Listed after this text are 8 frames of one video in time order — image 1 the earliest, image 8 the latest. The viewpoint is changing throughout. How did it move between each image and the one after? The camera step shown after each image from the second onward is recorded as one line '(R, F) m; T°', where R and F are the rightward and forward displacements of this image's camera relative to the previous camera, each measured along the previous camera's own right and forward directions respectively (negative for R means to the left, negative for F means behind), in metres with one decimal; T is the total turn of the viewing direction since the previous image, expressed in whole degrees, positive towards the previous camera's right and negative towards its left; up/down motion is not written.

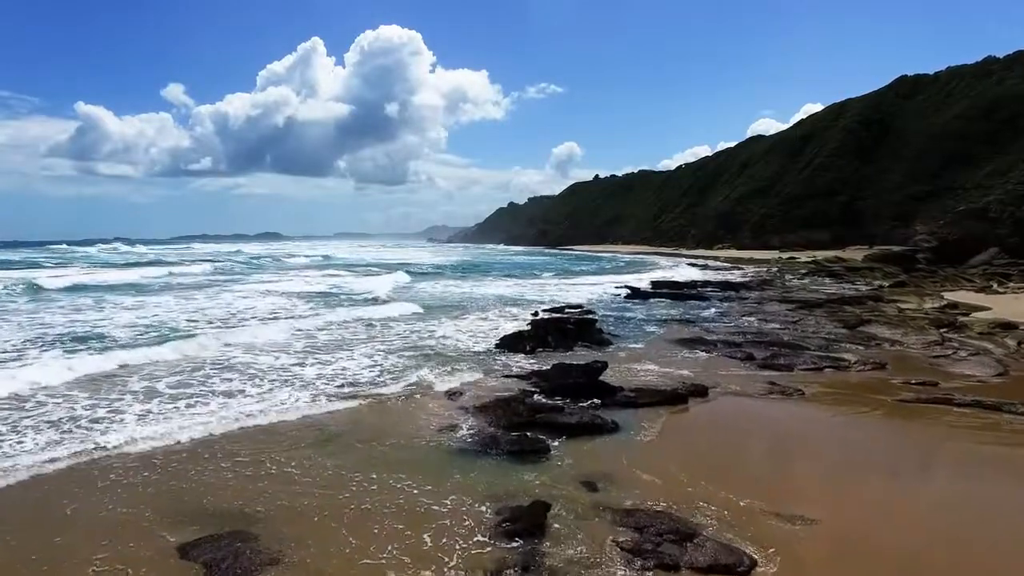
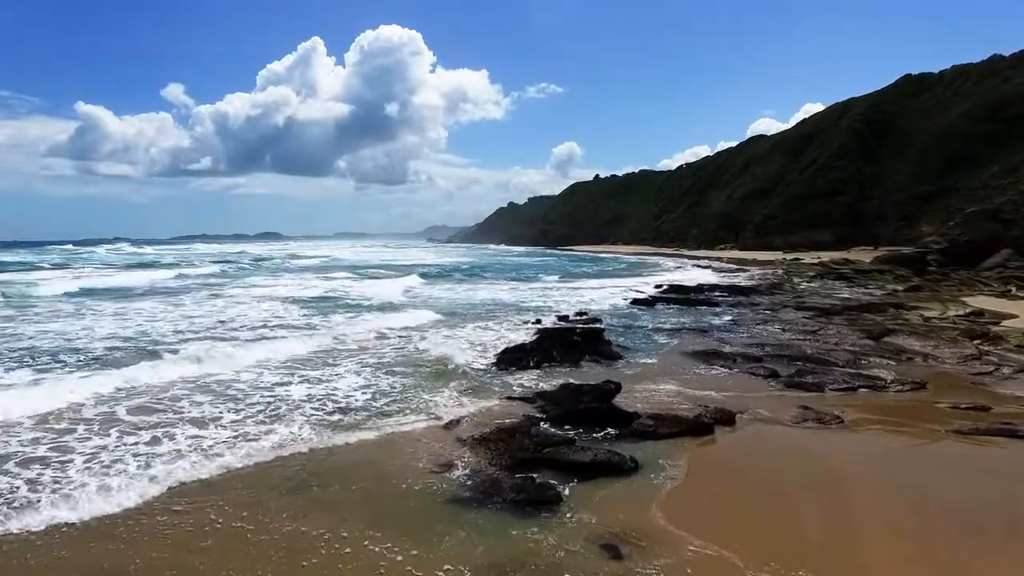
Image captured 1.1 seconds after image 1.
(0.0, +1.0) m; 0°
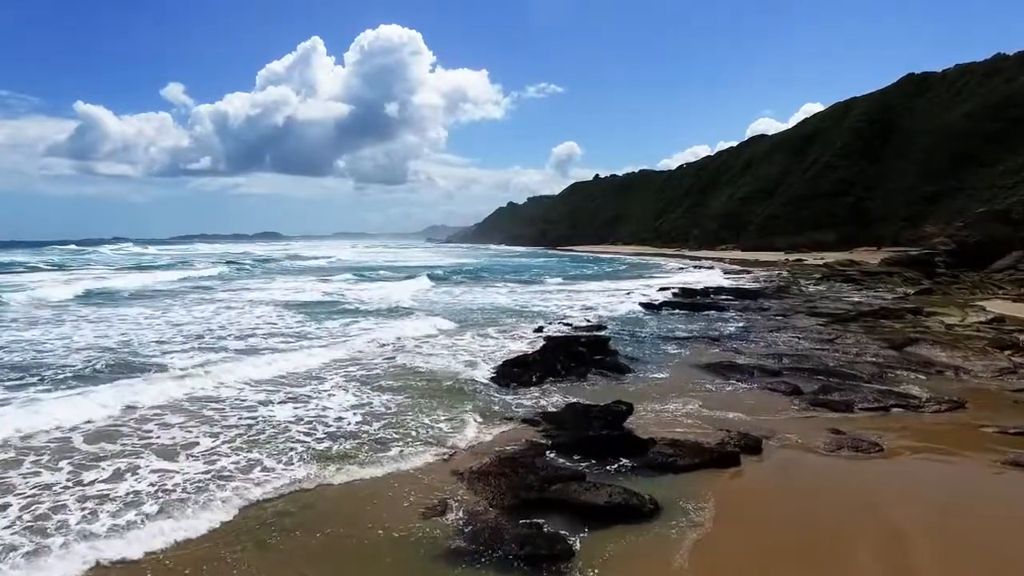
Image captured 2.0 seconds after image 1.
(0.0, +0.9) m; 0°
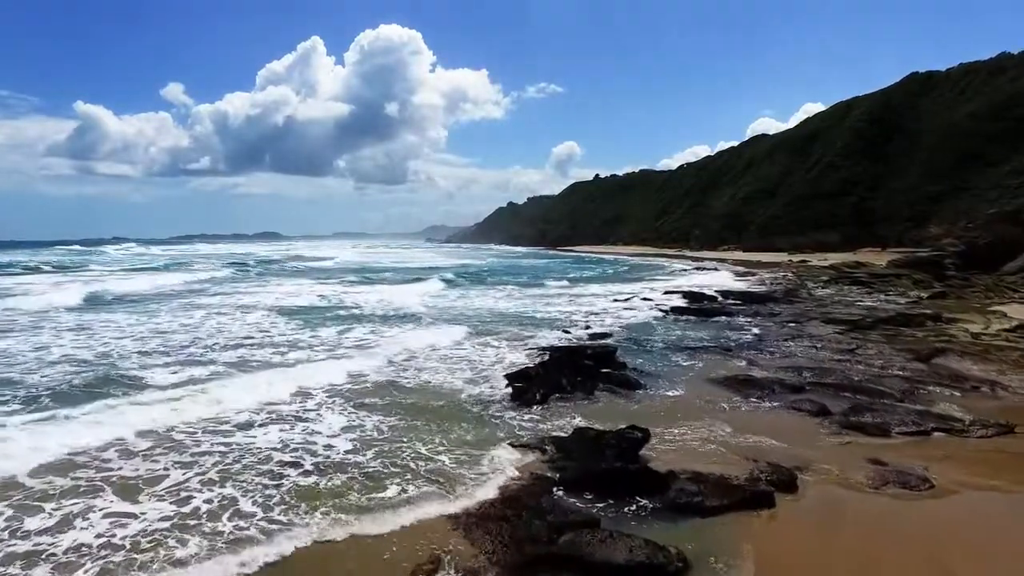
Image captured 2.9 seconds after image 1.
(0.0, +0.9) m; 0°
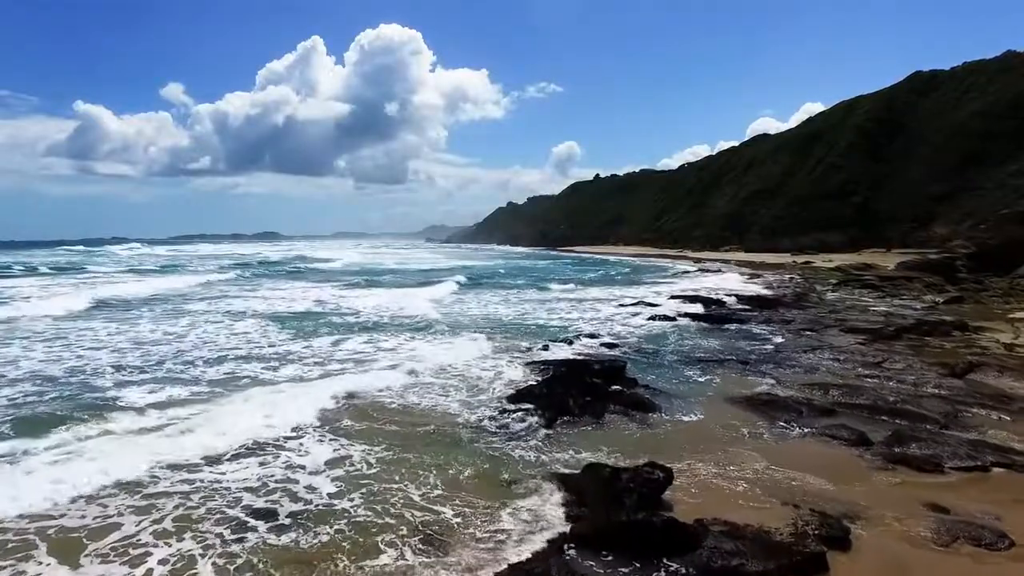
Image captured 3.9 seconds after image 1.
(0.0, +1.0) m; 0°
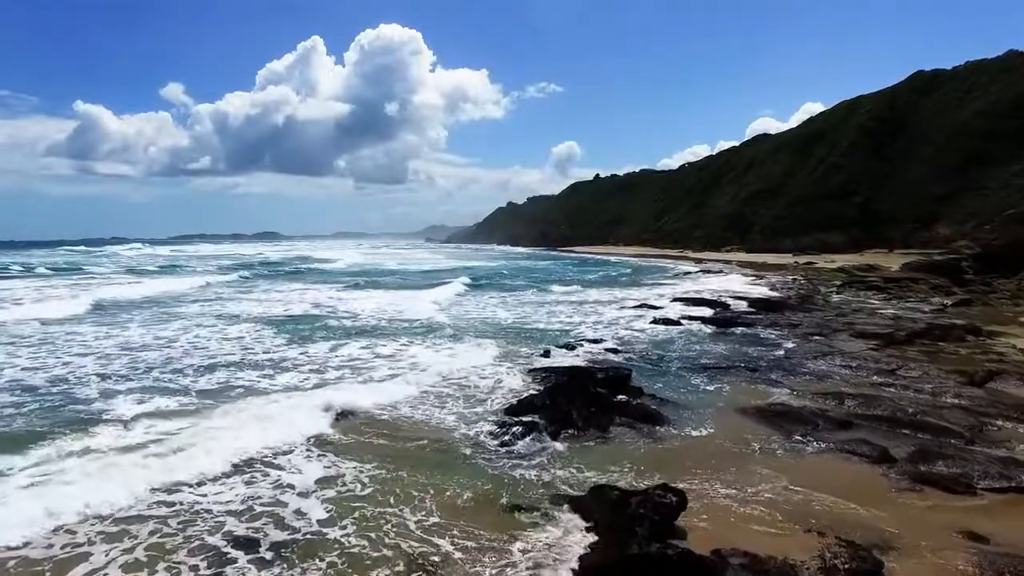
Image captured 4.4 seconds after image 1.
(0.0, +0.5) m; 0°
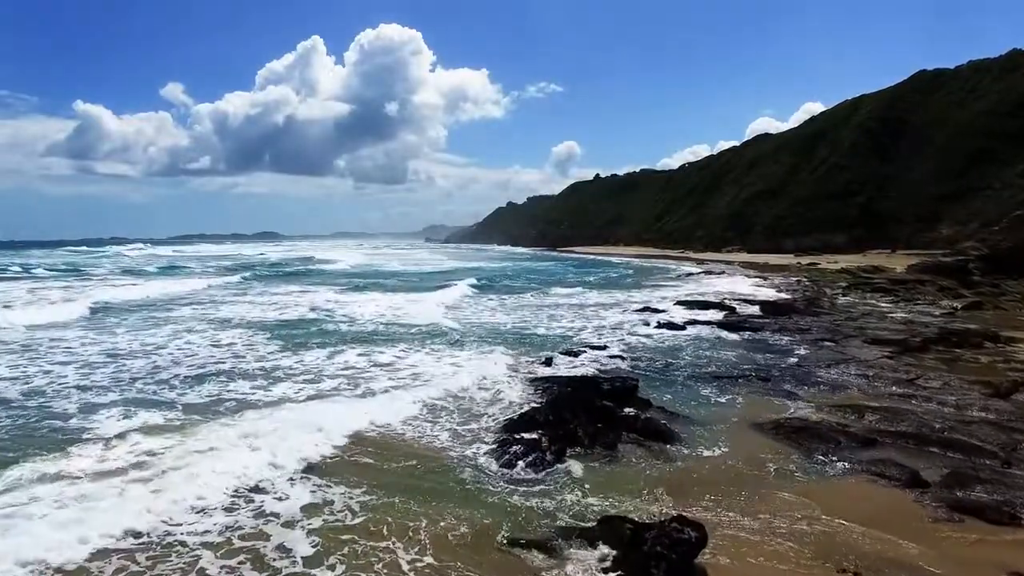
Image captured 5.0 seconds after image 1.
(0.0, +0.6) m; 0°
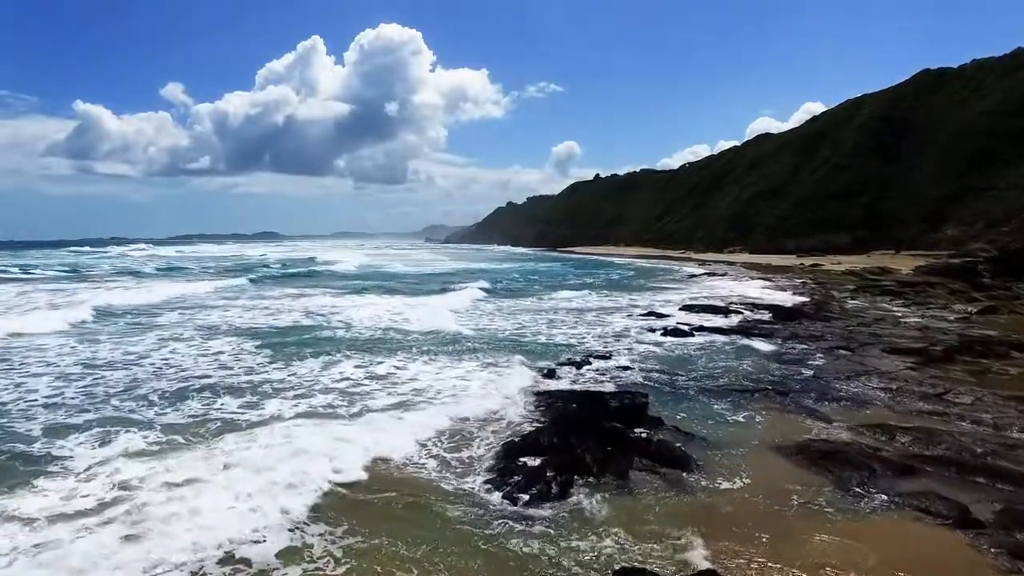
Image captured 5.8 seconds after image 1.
(0.0, +0.8) m; 0°
